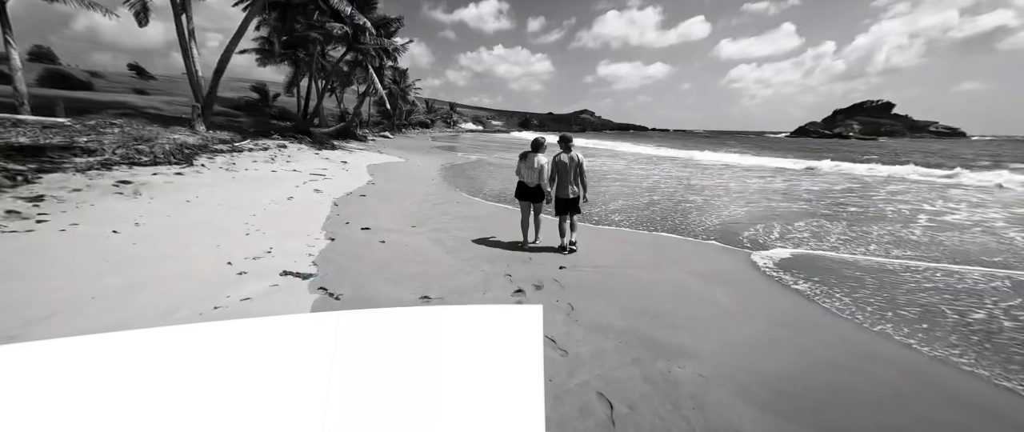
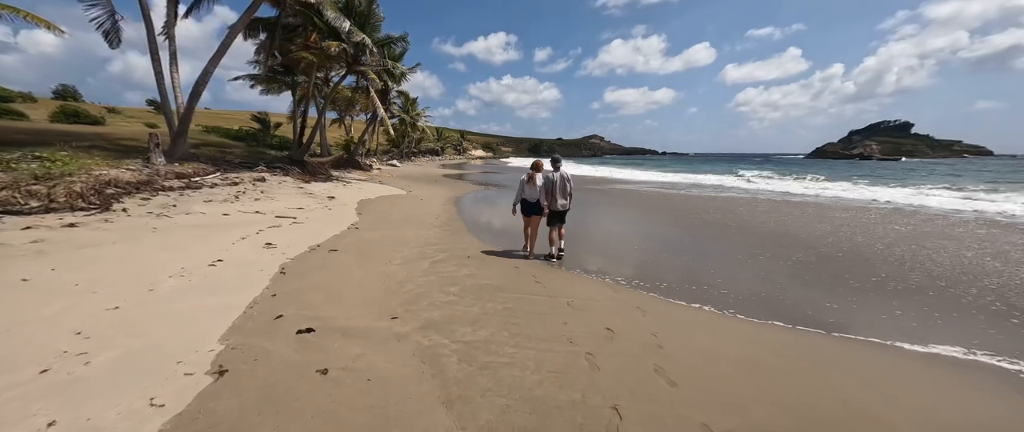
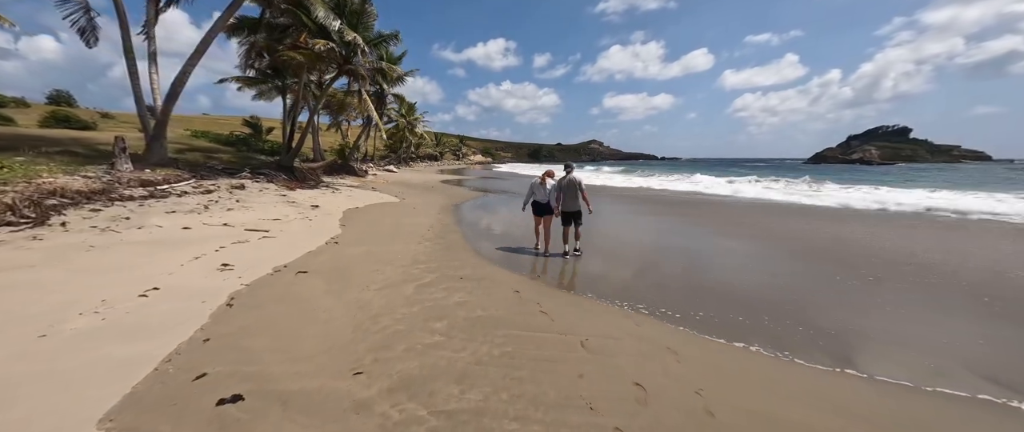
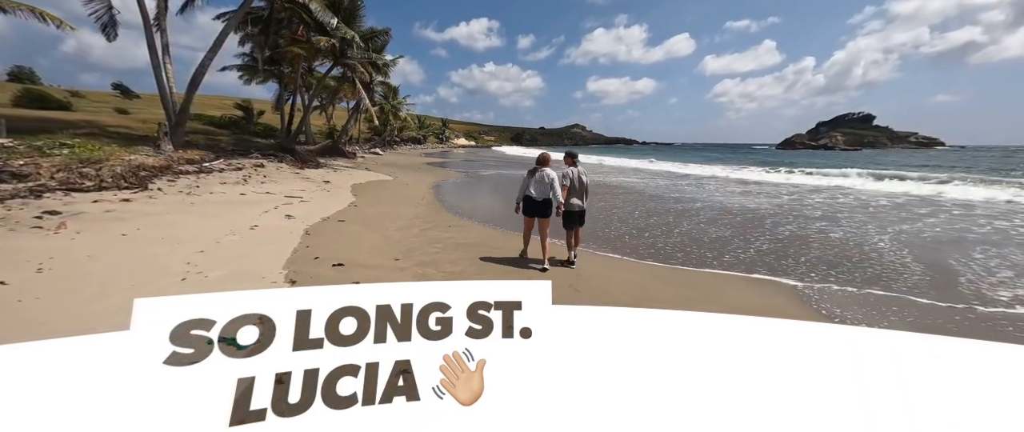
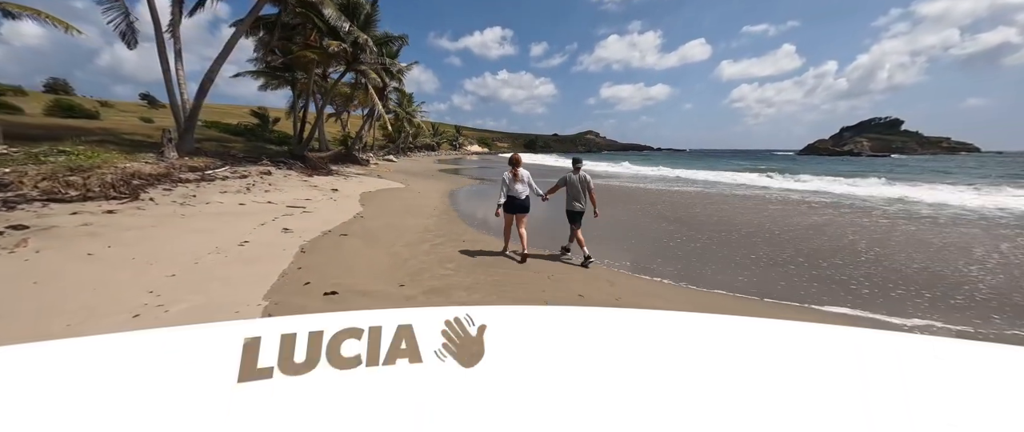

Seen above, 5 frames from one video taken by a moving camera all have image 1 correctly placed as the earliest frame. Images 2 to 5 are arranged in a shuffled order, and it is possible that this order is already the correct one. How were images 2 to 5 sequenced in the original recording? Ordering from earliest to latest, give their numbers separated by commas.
4, 5, 2, 3
